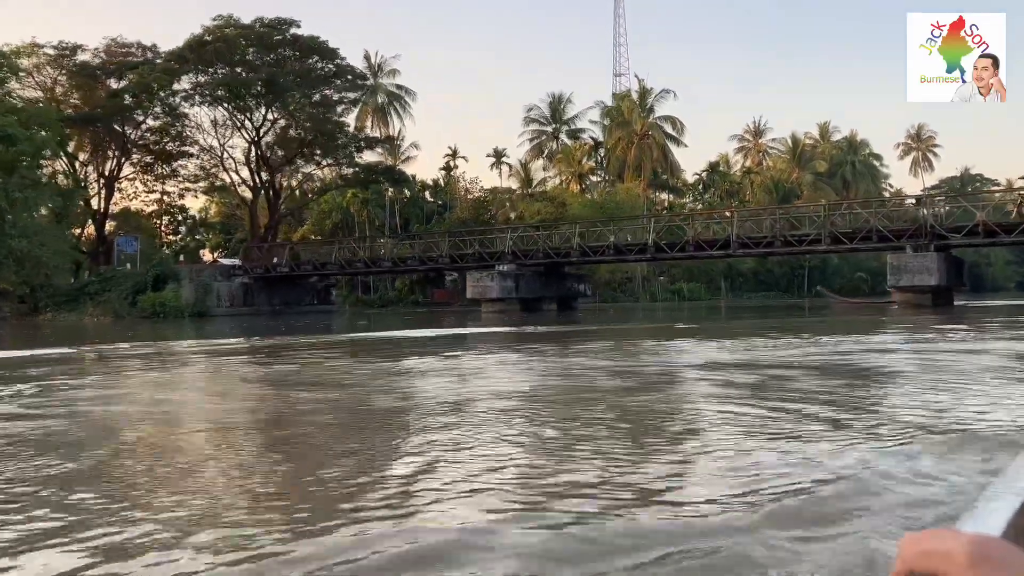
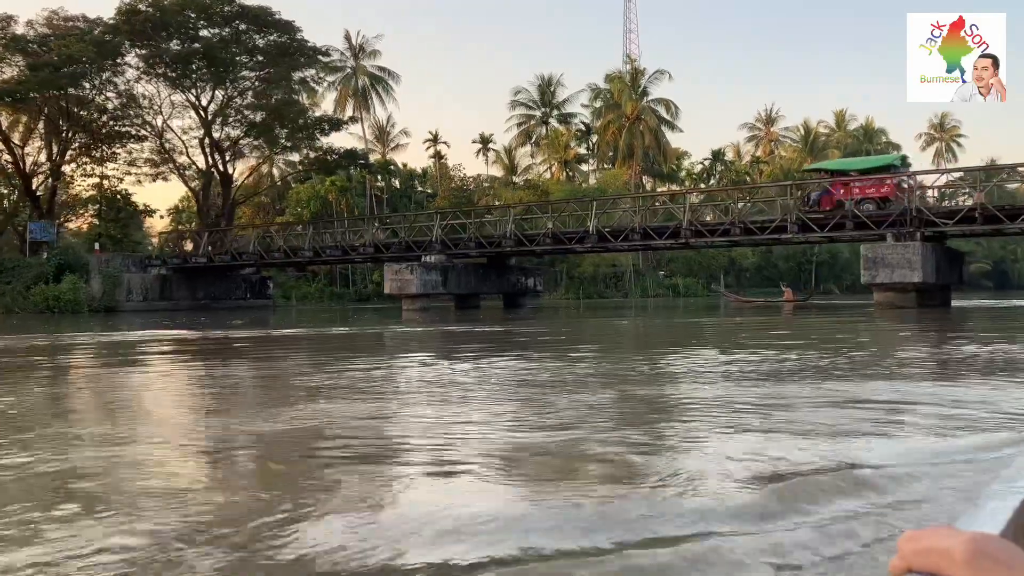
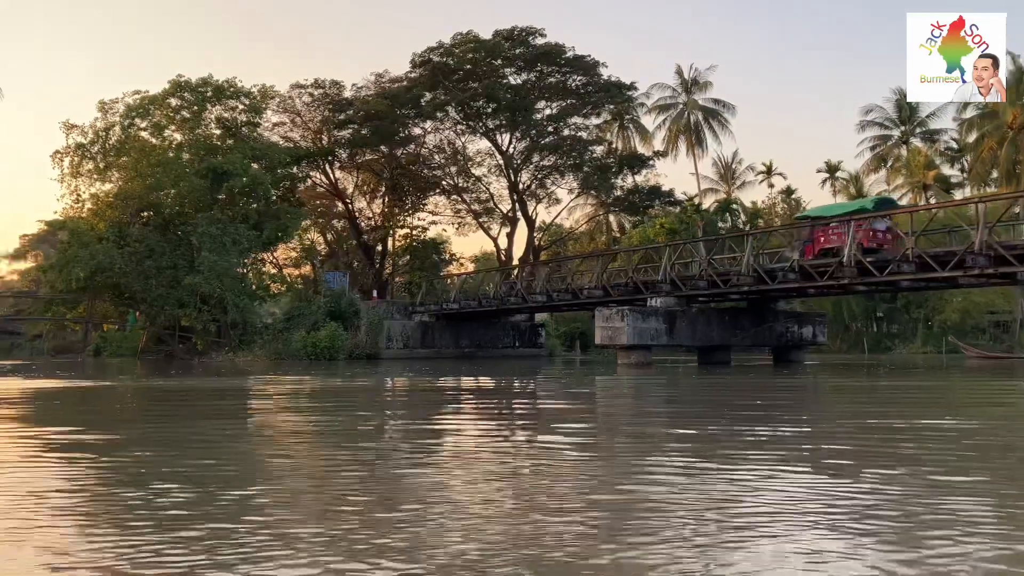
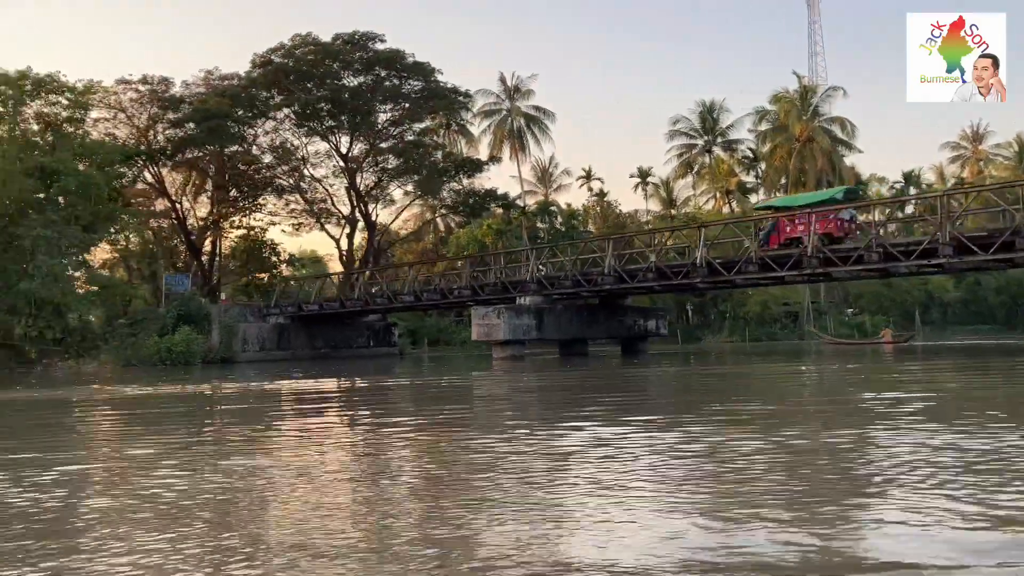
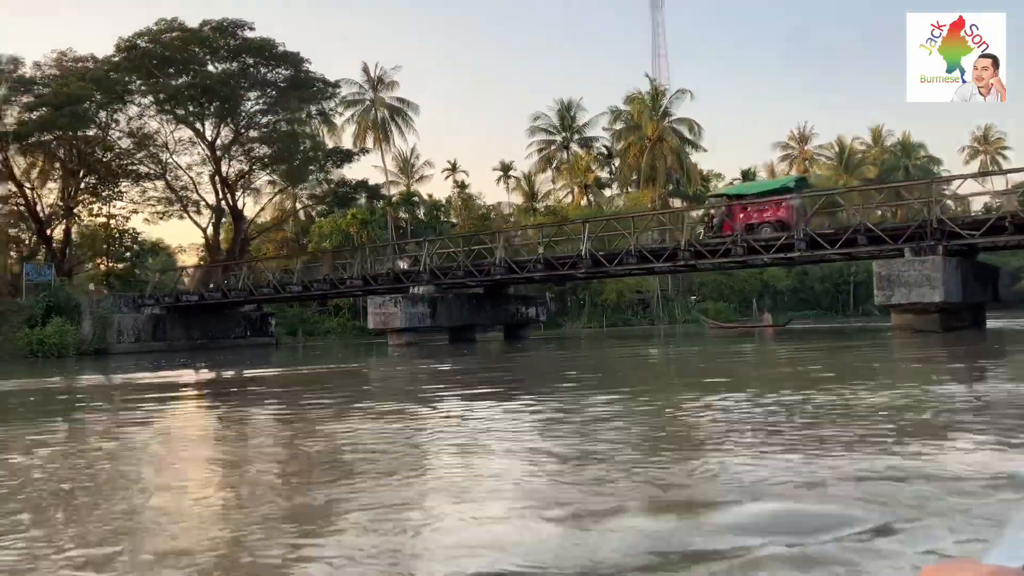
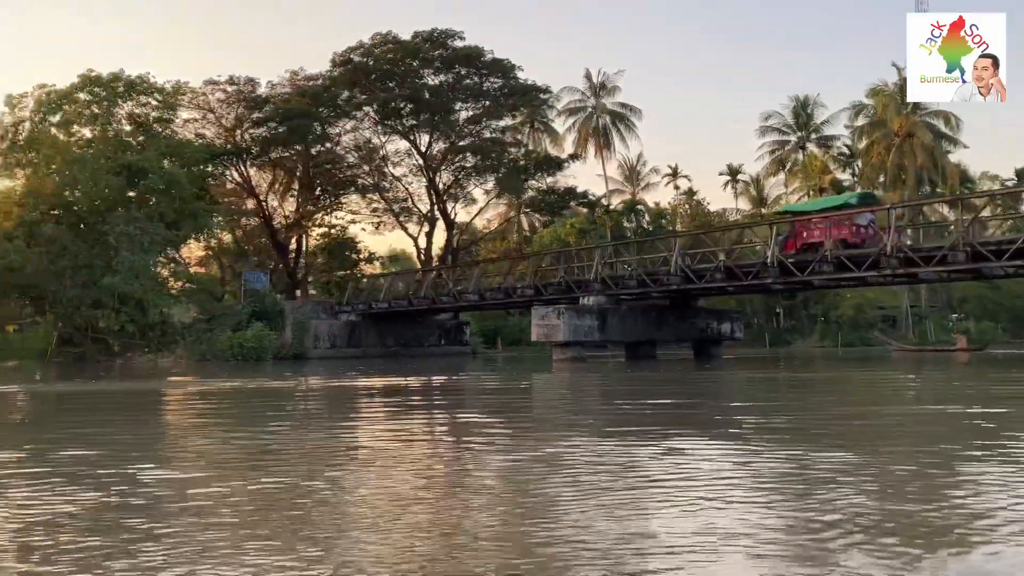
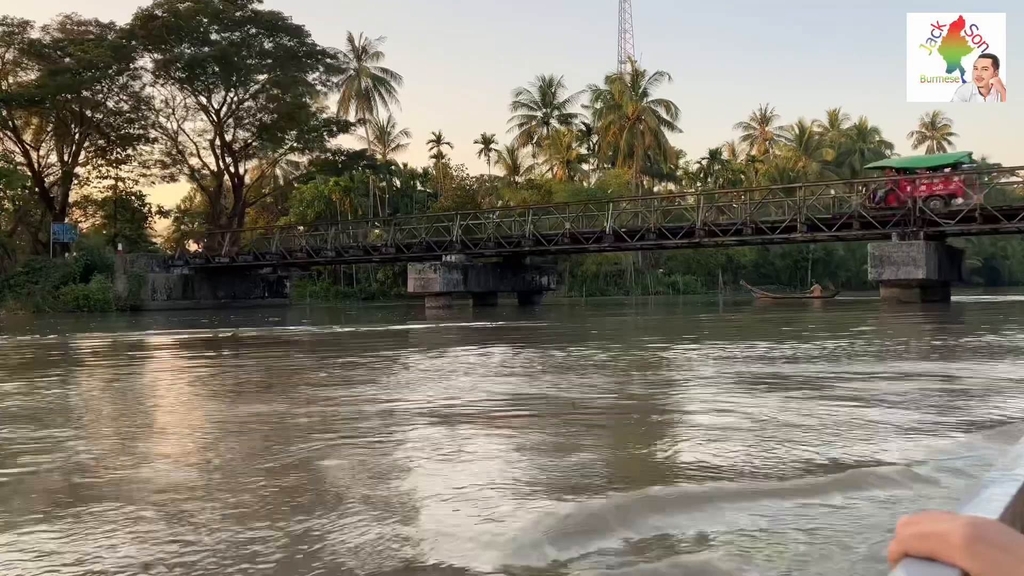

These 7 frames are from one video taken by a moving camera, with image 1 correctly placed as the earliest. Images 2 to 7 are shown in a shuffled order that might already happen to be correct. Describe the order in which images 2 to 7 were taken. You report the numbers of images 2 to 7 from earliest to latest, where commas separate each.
7, 2, 5, 4, 6, 3
